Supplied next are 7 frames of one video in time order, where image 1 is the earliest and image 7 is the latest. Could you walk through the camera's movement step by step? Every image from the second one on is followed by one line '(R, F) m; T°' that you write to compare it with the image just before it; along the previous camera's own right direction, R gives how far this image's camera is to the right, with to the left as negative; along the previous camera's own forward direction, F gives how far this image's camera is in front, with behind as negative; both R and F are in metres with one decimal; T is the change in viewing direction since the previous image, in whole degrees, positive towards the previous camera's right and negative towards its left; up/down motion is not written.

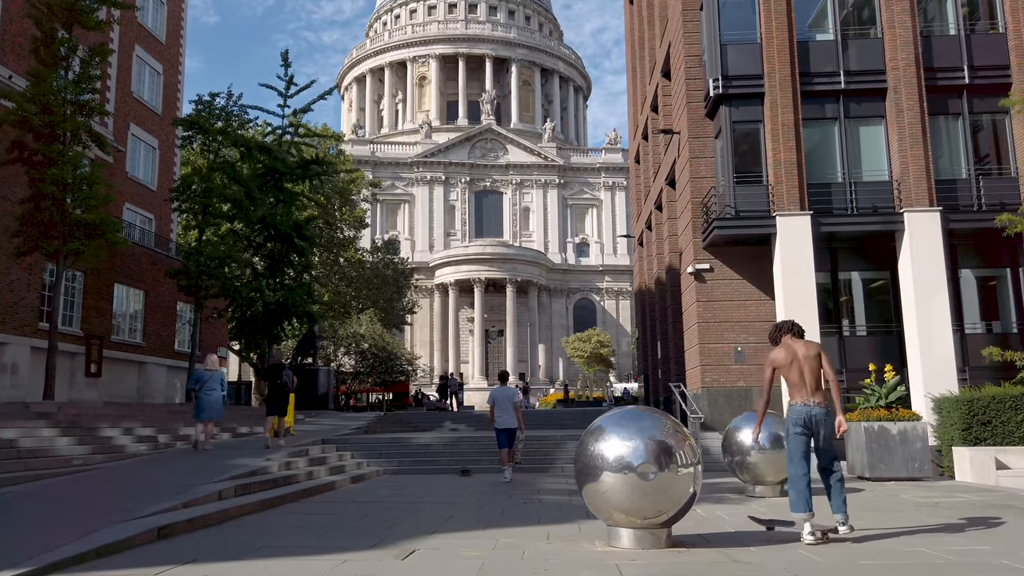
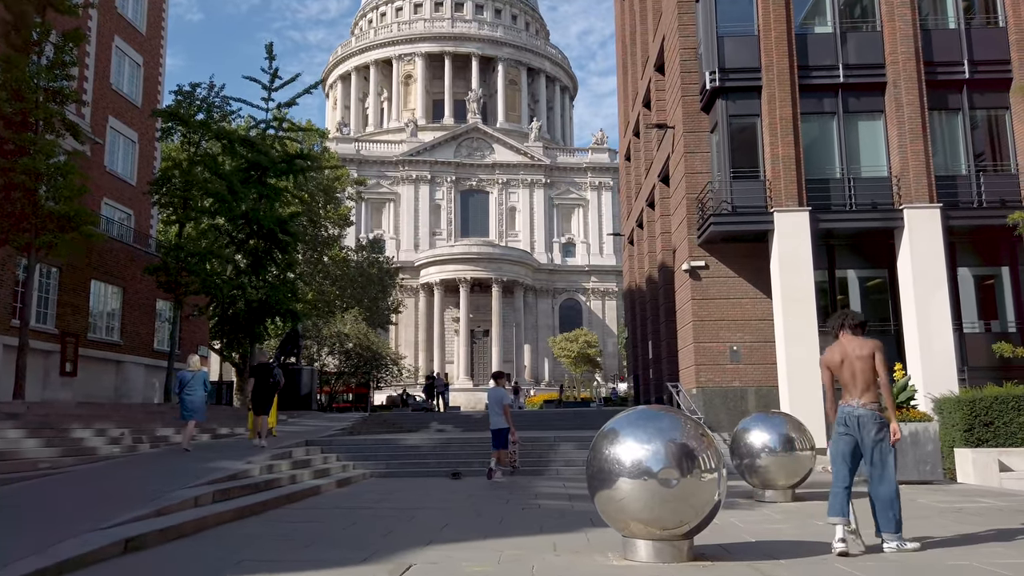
(-0.2, +0.6) m; +1°
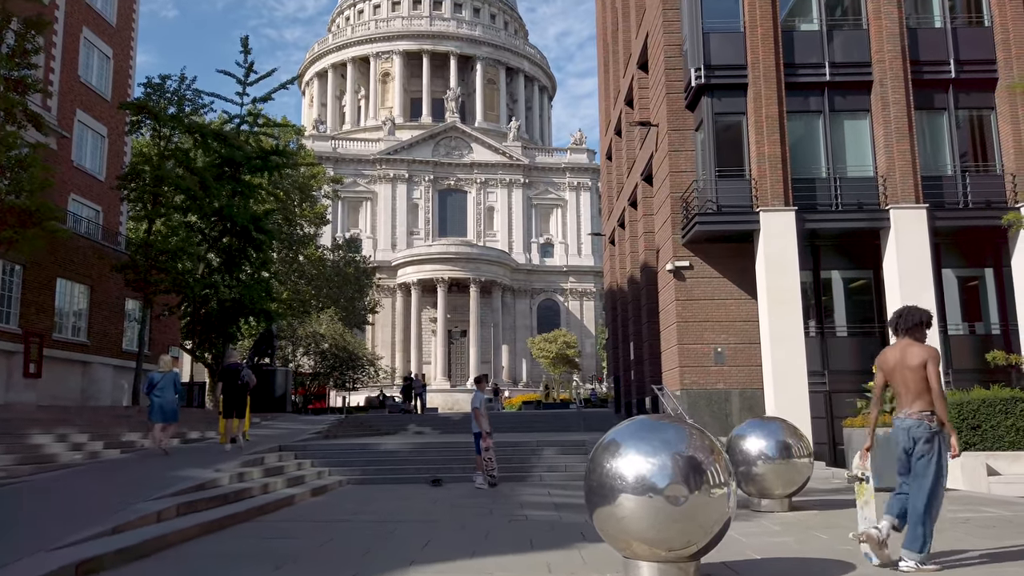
(-0.1, +0.5) m; +2°
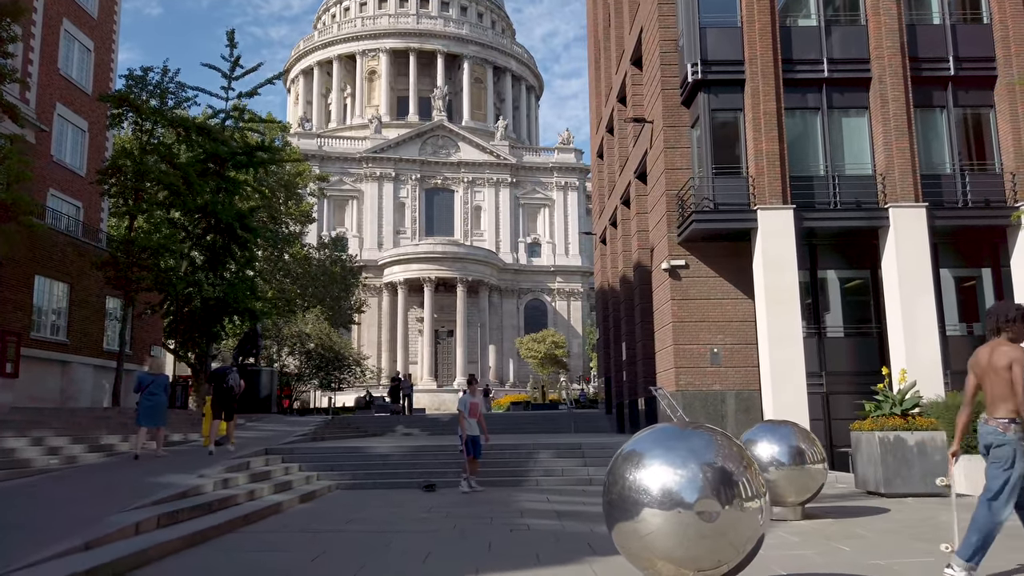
(-0.2, +0.4) m; +1°
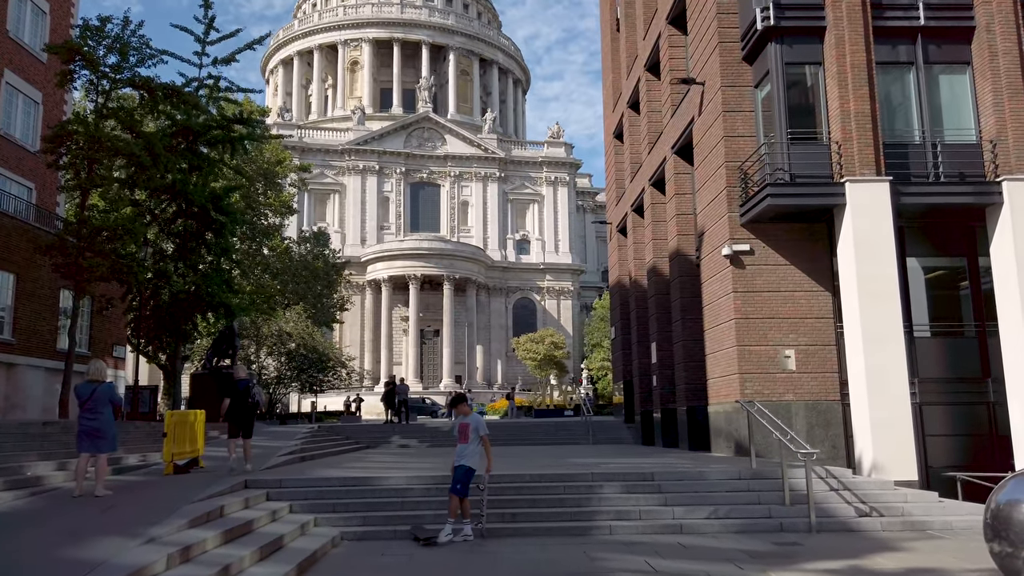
(-1.1, +3.4) m; +2°
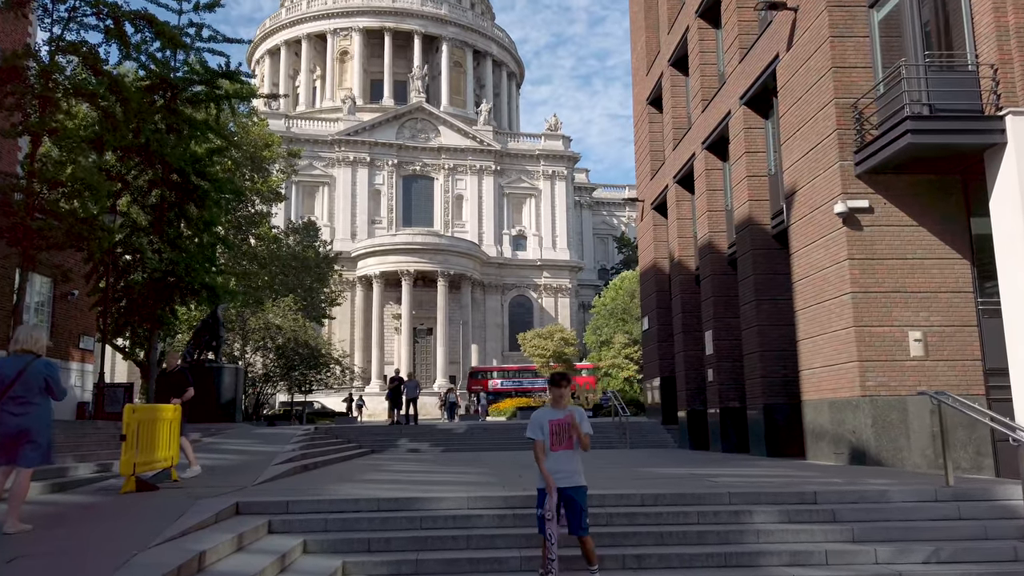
(-1.2, +3.4) m; +1°
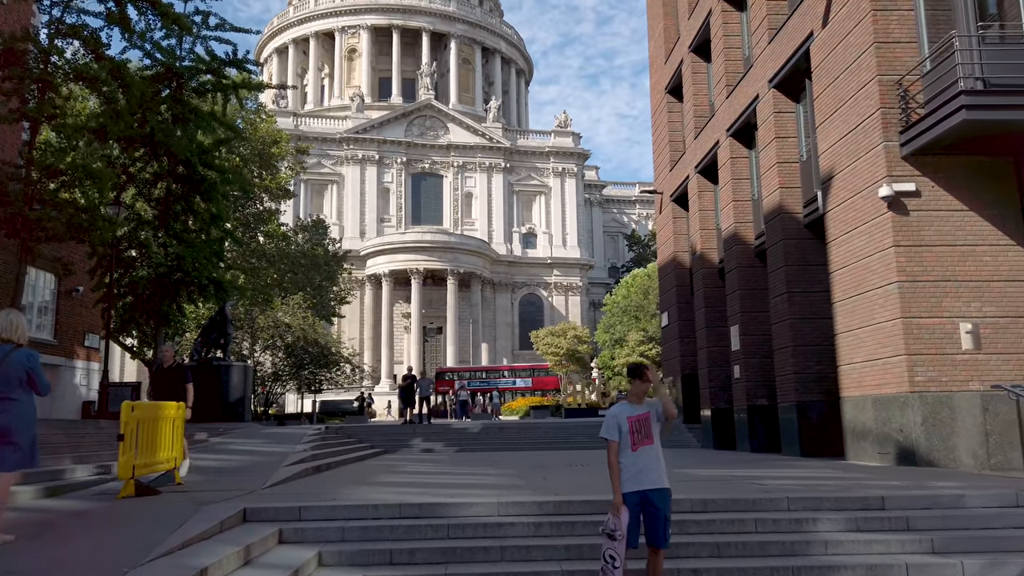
(-0.2, +0.8) m; -1°
